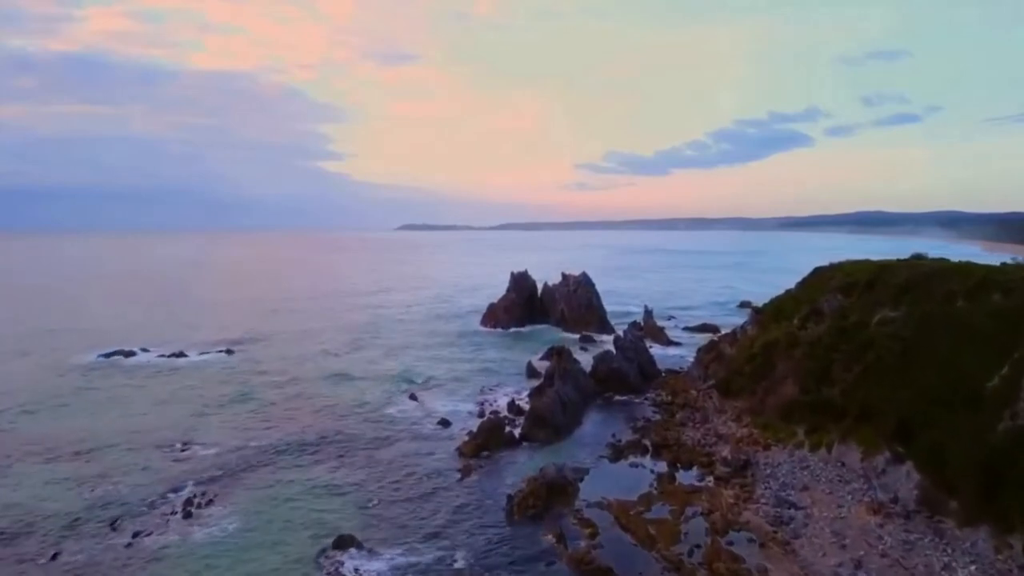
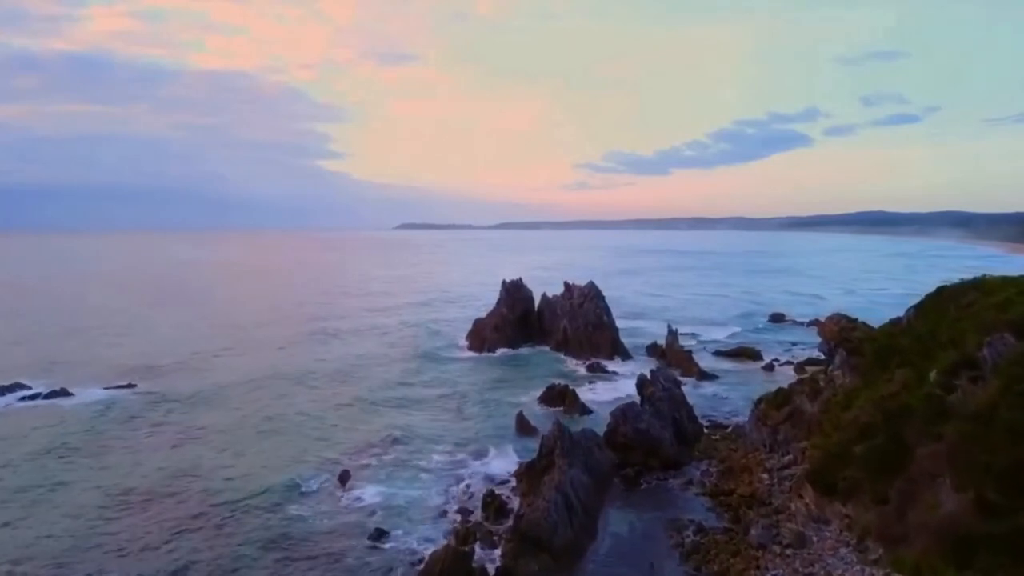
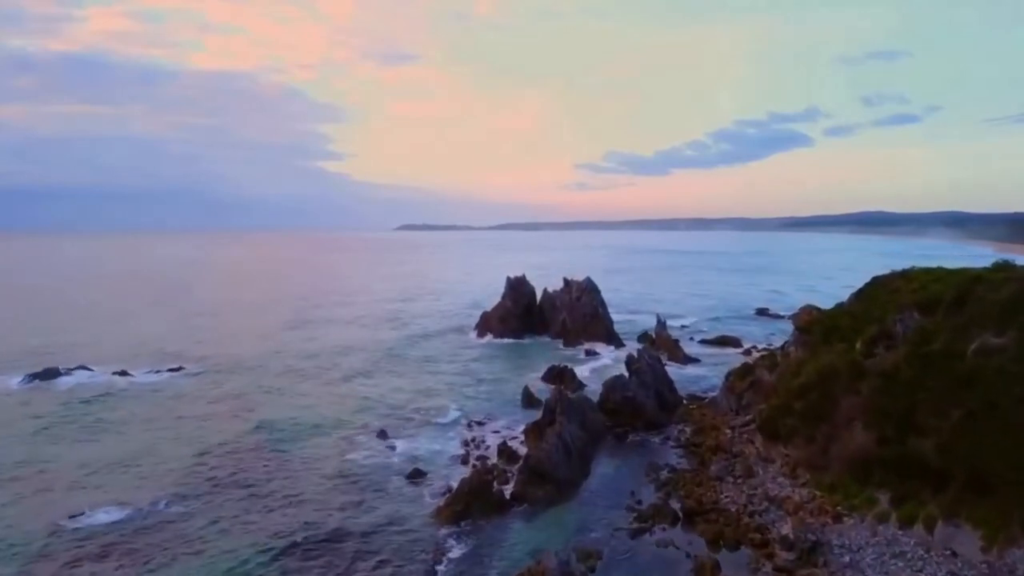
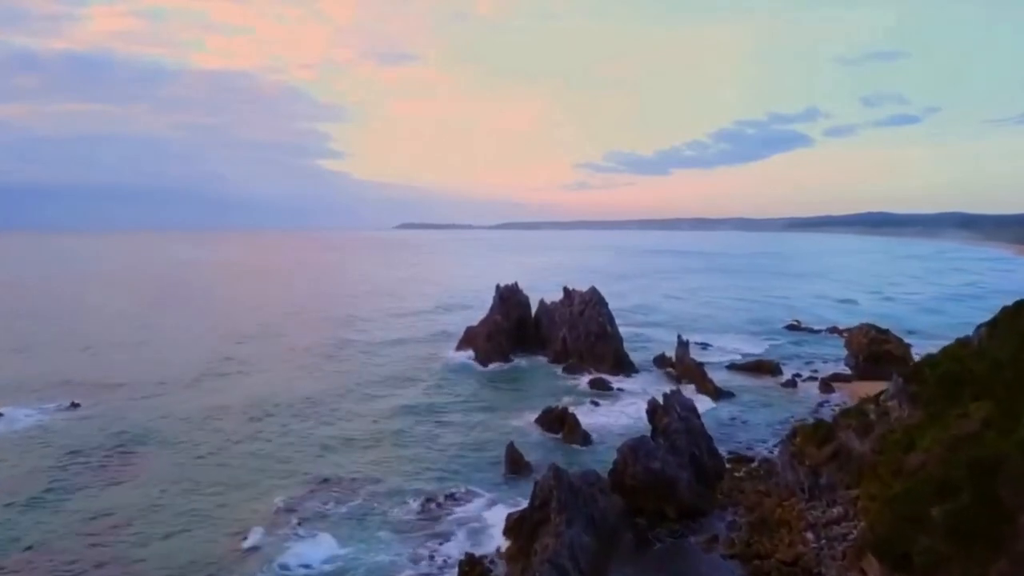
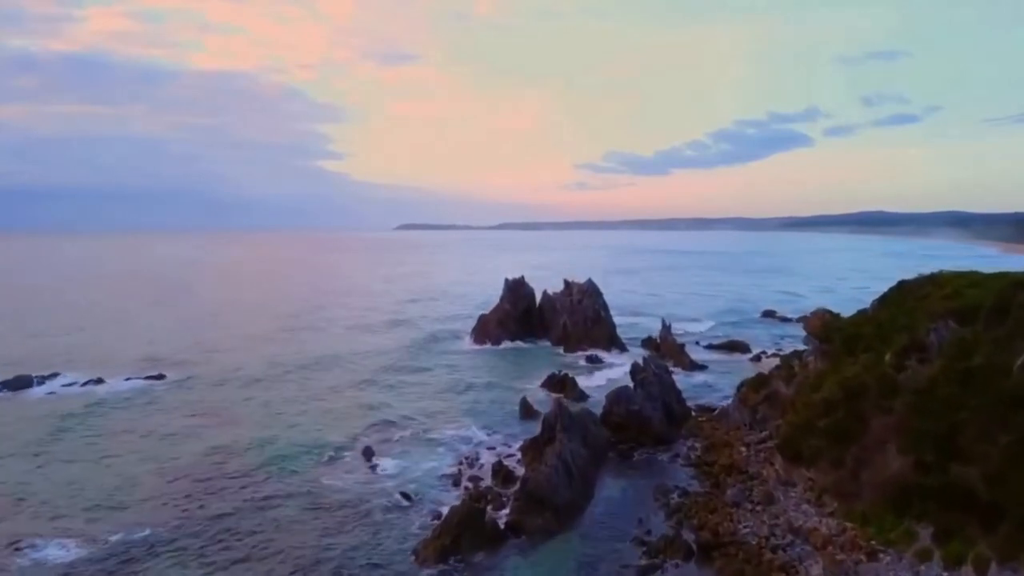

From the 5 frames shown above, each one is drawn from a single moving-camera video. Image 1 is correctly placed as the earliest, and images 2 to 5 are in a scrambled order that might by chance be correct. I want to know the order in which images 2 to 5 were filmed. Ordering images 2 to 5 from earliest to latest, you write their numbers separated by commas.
3, 5, 2, 4
